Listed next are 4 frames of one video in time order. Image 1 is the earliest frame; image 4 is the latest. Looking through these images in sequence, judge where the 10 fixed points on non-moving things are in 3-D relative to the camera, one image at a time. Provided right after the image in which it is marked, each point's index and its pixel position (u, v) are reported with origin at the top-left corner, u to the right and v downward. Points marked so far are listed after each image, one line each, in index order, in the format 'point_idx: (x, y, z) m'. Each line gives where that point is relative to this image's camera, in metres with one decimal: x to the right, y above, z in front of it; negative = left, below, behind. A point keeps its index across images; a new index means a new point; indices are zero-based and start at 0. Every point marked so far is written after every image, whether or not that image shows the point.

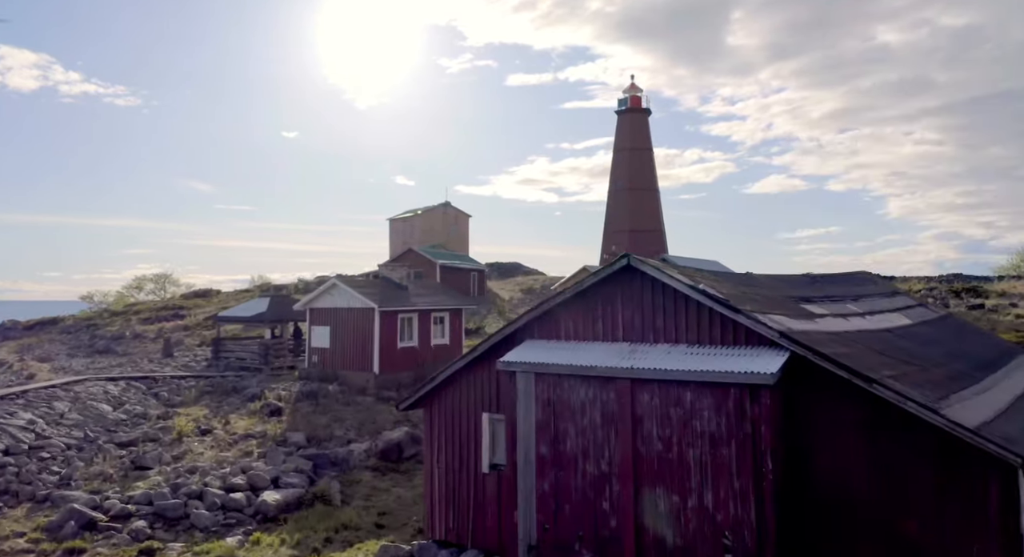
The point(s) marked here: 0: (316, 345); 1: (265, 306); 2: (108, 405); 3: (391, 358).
0: (-4.9, -1.6, +16.6) m
1: (-7.1, -0.8, +19.4) m
2: (-7.9, -2.5, +13.1) m
3: (-2.8, -1.9, +15.7) m
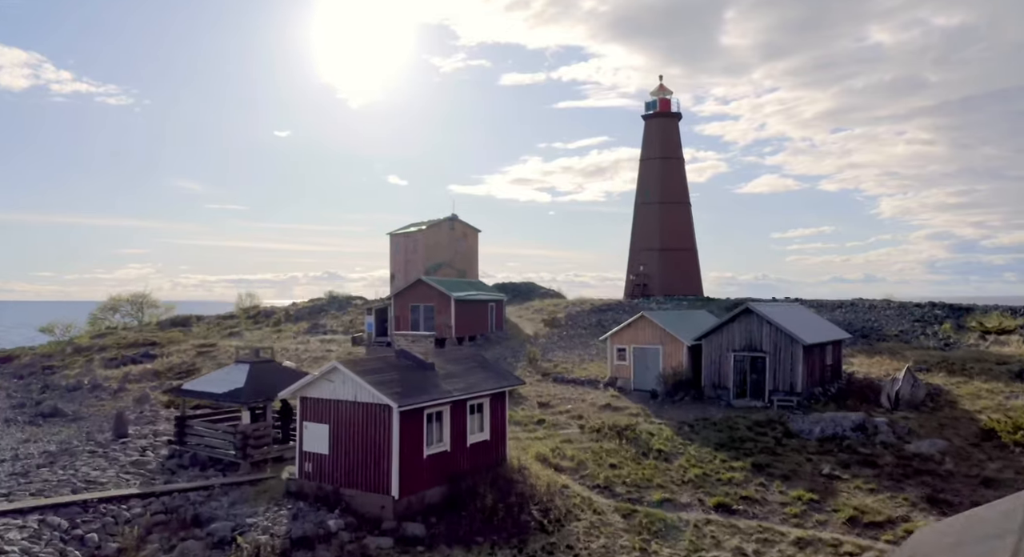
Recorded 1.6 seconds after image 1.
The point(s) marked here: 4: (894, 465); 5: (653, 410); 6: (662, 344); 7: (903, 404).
0: (-3.6, -3.1, +12.1) m
1: (-6.0, -2.2, +15.0) m
2: (-6.6, -3.9, +8.6) m
3: (-1.6, -3.3, +11.3) m
4: (+7.3, -3.5, +12.8) m
5: (+3.5, -3.3, +16.8) m
6: (+4.1, -1.8, +18.4) m
7: (+9.3, -3.0, +16.0) m
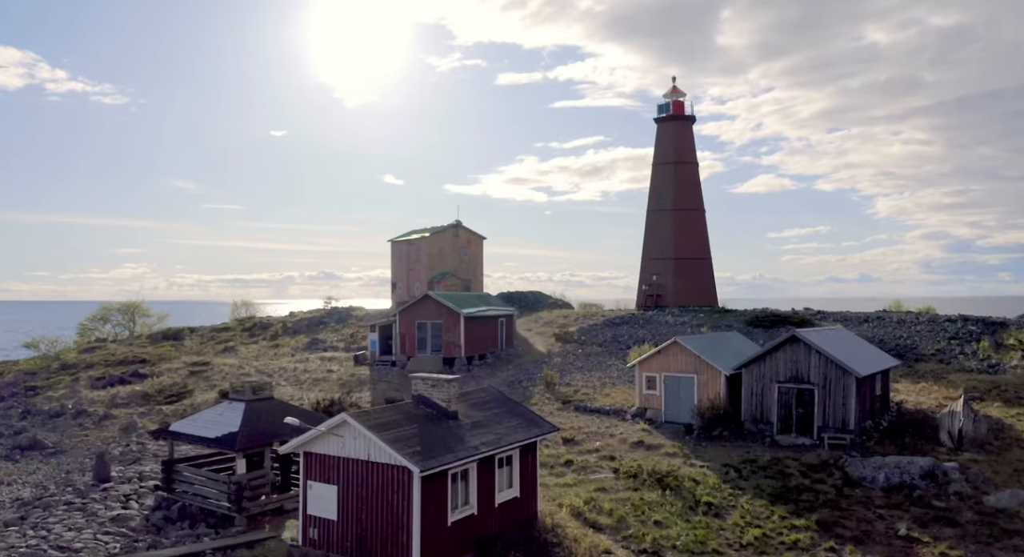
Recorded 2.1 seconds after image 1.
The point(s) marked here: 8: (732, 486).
0: (-3.1, -3.6, +10.5) m
1: (-5.4, -2.8, +13.4) m
2: (-6.1, -4.5, +7.1) m
3: (-1.1, -3.8, +9.7) m
4: (+7.8, -4.1, +11.3) m
5: (+4.0, -3.8, +15.3) m
6: (+4.6, -2.4, +16.9) m
7: (+9.8, -3.6, +14.5) m
8: (+4.2, -4.0, +13.0) m
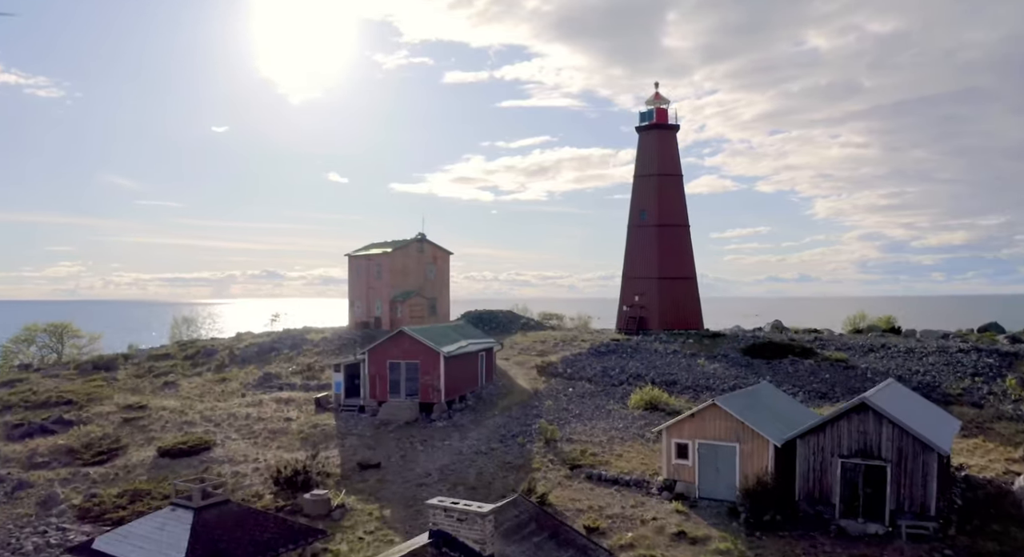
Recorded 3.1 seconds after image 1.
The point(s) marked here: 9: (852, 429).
0: (-2.4, -4.8, +7.4) m
1: (-4.9, -3.9, +10.0) m
2: (-5.1, -5.6, +3.7) m
3: (-0.3, -5.0, +6.8) m
4: (+8.4, -5.2, +9.0) m
5: (+4.4, -4.9, +12.7) m
6: (+4.8, -3.4, +14.3) m
7: (+10.2, -4.6, +12.4) m
8: (+4.7, -5.1, +10.4) m
9: (+6.7, -2.9, +13.2) m
